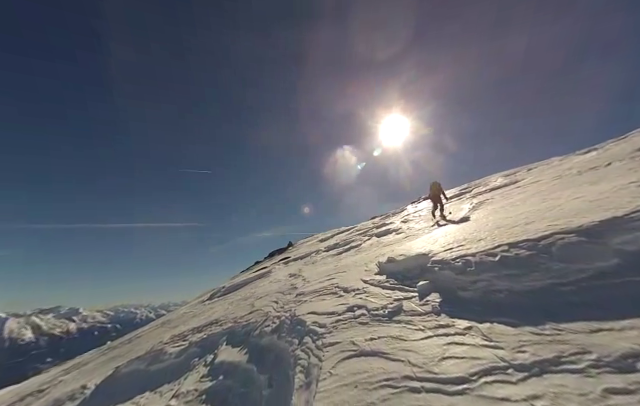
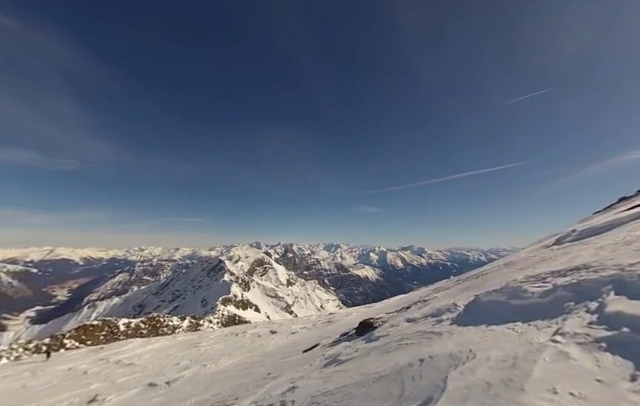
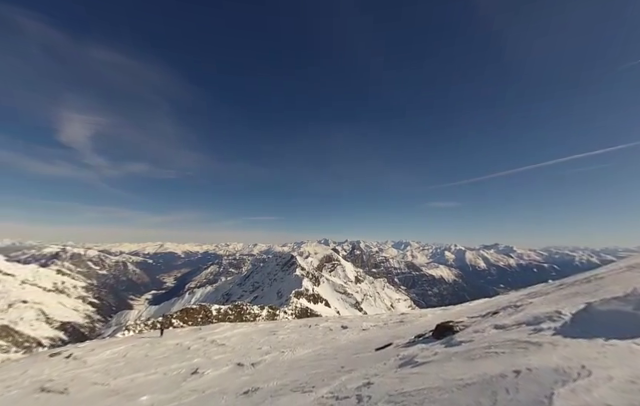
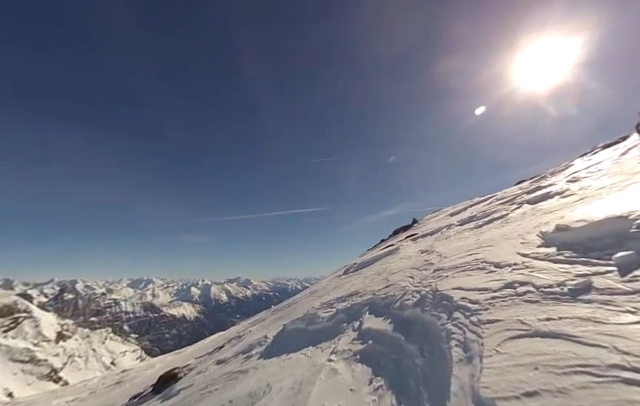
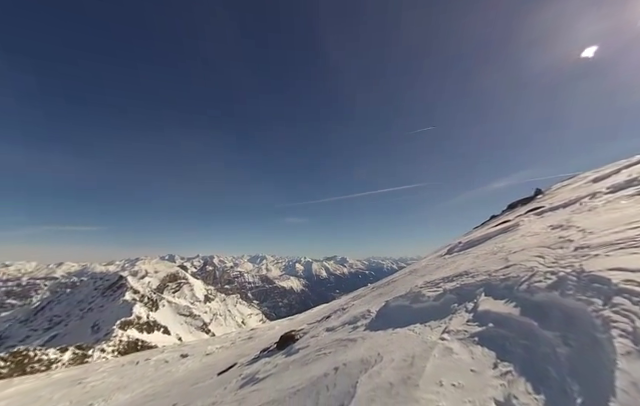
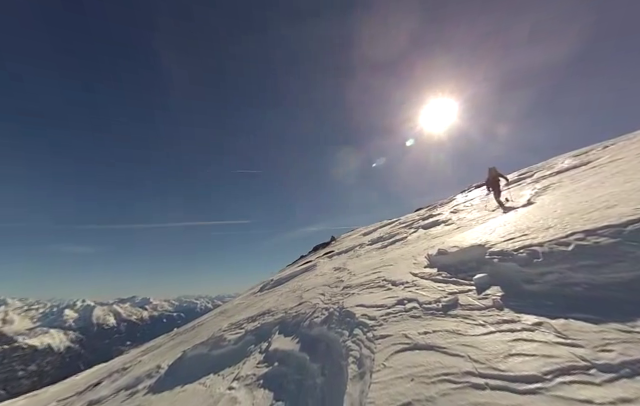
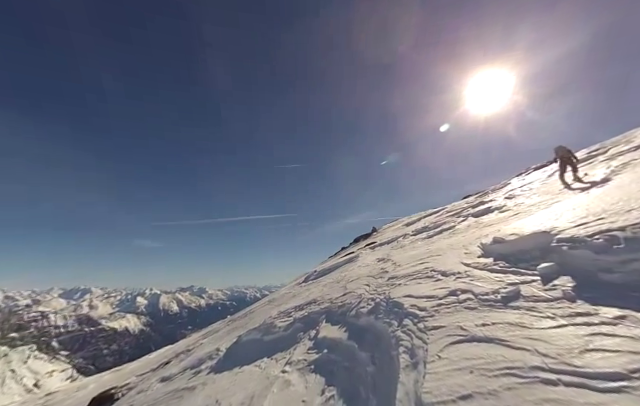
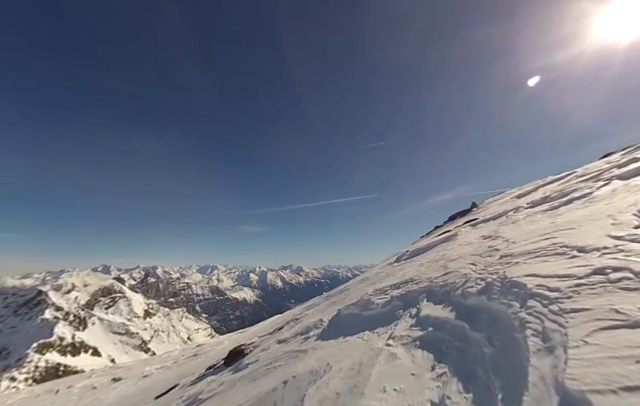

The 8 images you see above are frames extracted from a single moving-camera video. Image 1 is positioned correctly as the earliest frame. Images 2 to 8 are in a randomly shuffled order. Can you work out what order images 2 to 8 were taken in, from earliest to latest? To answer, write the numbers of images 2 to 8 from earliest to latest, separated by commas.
6, 7, 4, 8, 5, 2, 3
